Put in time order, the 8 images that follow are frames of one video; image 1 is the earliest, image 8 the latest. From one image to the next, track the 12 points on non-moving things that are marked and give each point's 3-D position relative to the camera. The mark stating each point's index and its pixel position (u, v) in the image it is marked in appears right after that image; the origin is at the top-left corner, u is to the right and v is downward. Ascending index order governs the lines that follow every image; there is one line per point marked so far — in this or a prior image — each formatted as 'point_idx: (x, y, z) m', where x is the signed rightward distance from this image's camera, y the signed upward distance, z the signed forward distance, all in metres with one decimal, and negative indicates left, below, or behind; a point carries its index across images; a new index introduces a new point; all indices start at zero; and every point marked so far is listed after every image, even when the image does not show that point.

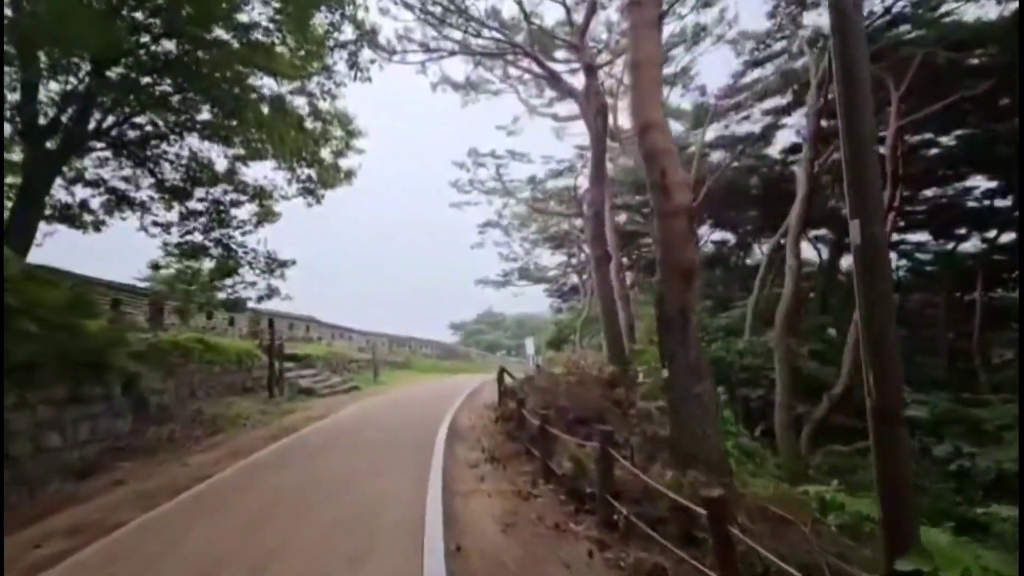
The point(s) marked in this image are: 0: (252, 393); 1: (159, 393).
0: (-7.4, -3.0, +14.6) m
1: (-7.5, -2.2, +10.8) m
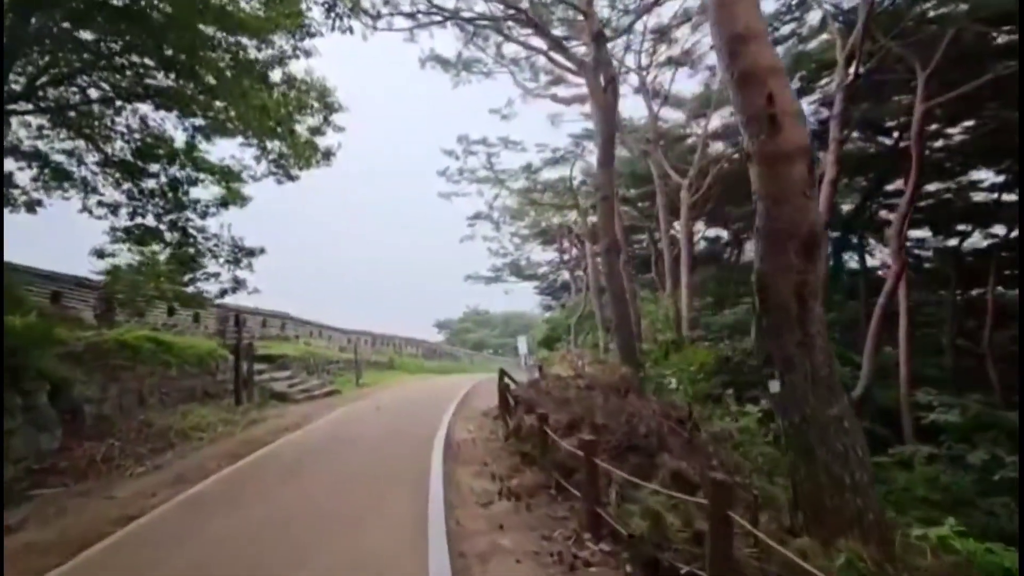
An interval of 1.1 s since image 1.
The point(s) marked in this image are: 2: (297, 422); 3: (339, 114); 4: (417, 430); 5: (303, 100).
0: (-7.4, -2.8, +12.8) m
1: (-7.4, -2.0, +9.1) m
2: (-5.0, -3.1, +11.9) m
3: (-4.8, +4.8, +14.0) m
4: (-2.0, -3.1, +11.3) m
5: (-5.6, +5.0, +13.6) m
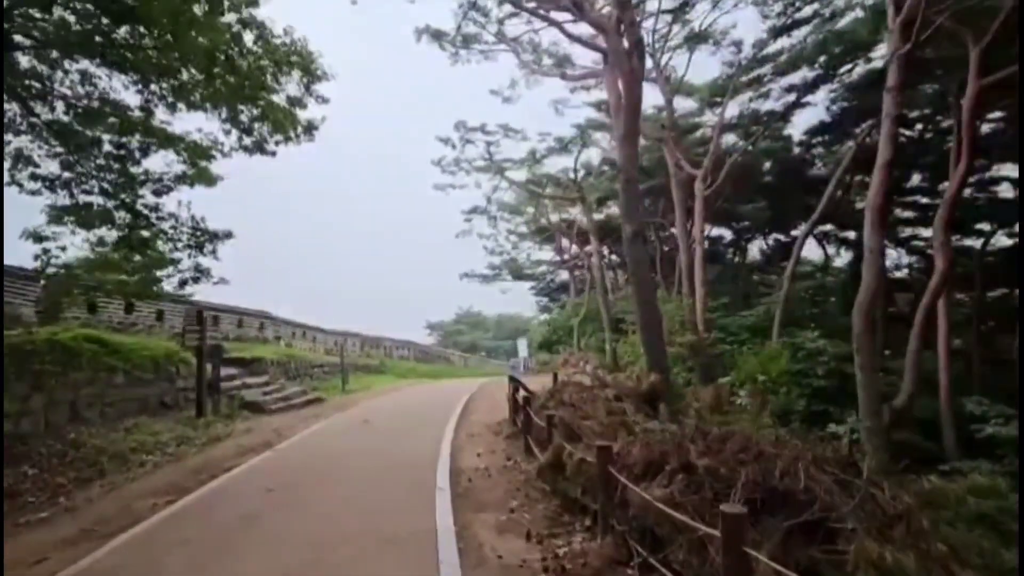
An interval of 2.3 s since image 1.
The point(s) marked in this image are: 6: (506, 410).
0: (-7.2, -2.6, +11.0) m
1: (-7.1, -1.8, +7.2) m
2: (-4.7, -2.9, +10.1) m
3: (-4.5, +4.9, +12.2) m
4: (-1.8, -2.9, +9.5) m
5: (-5.3, +5.1, +11.8) m
6: (0.0, -2.9, +12.3) m
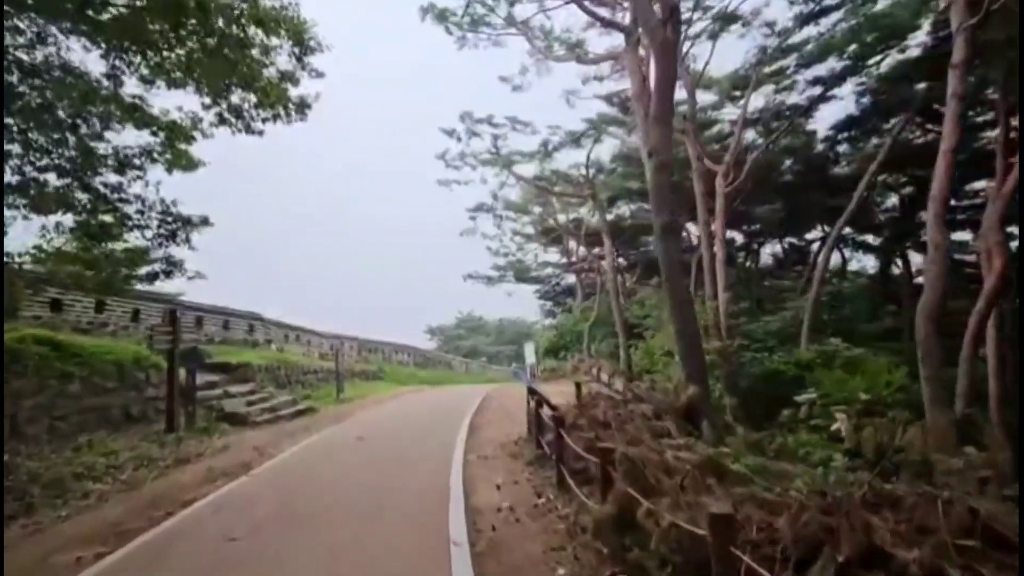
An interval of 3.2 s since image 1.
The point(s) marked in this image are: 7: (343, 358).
0: (-6.9, -2.5, +9.6) m
1: (-6.8, -1.7, +5.9) m
2: (-4.4, -2.8, +8.7) m
3: (-4.2, +5.0, +10.9) m
4: (-1.5, -2.8, +8.1) m
5: (-5.0, +5.2, +10.5) m
6: (+0.3, -2.9, +11.0) m
7: (-6.3, -2.6, +19.0) m
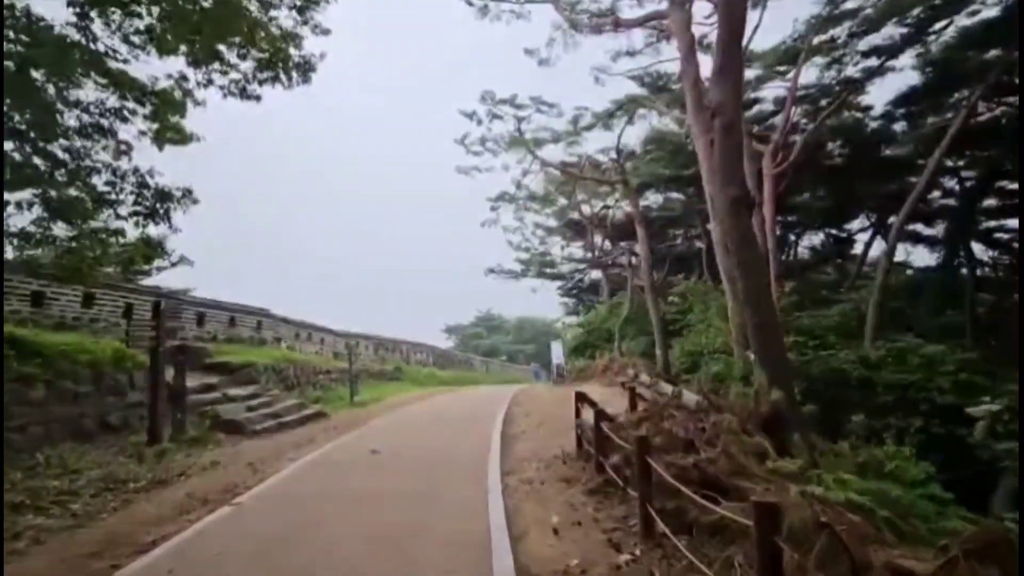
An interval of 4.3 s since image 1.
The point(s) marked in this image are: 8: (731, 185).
0: (-6.2, -2.3, +8.3) m
1: (-6.3, -1.5, +4.5) m
2: (-3.8, -2.6, +7.3) m
3: (-3.5, +5.2, +9.5) m
4: (-0.9, -2.6, +6.6) m
5: (-4.3, +5.4, +9.1) m
6: (+1.0, -2.7, +9.4) m
7: (-5.4, -2.4, +17.7) m
8: (+3.6, +1.7, +8.5) m
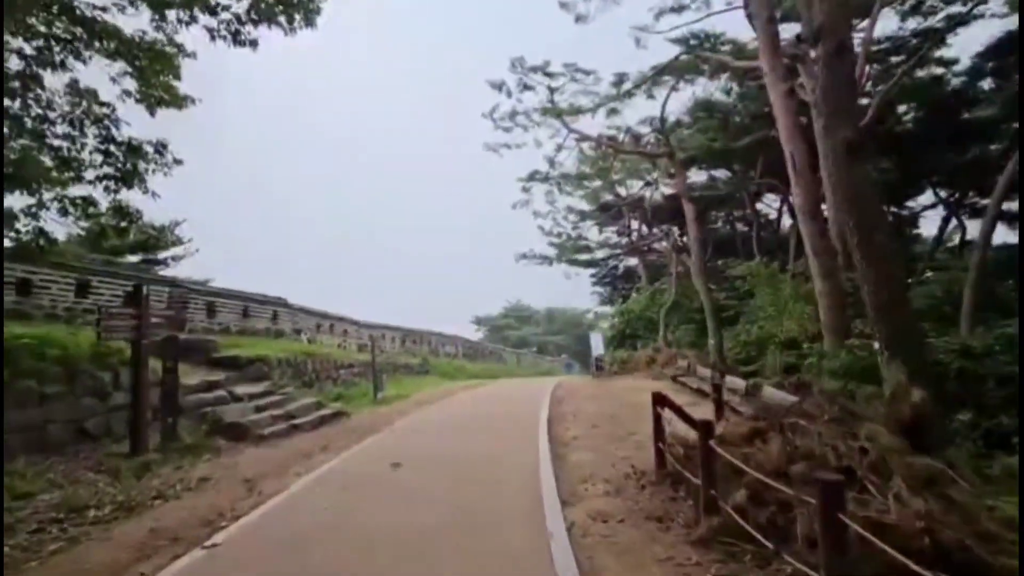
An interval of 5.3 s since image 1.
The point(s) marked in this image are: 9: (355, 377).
0: (-5.5, -2.1, +7.0) m
1: (-5.8, -1.3, +3.3) m
2: (-3.2, -2.3, +5.9) m
3: (-2.9, +5.5, +7.9) m
4: (-0.3, -2.3, +5.1) m
5: (-3.7, +5.7, +7.6) m
6: (+1.7, -2.3, +7.8) m
7: (-4.2, -2.0, +16.4) m
8: (+4.3, +2.1, +6.6) m
9: (-4.4, -2.5, +14.2) m
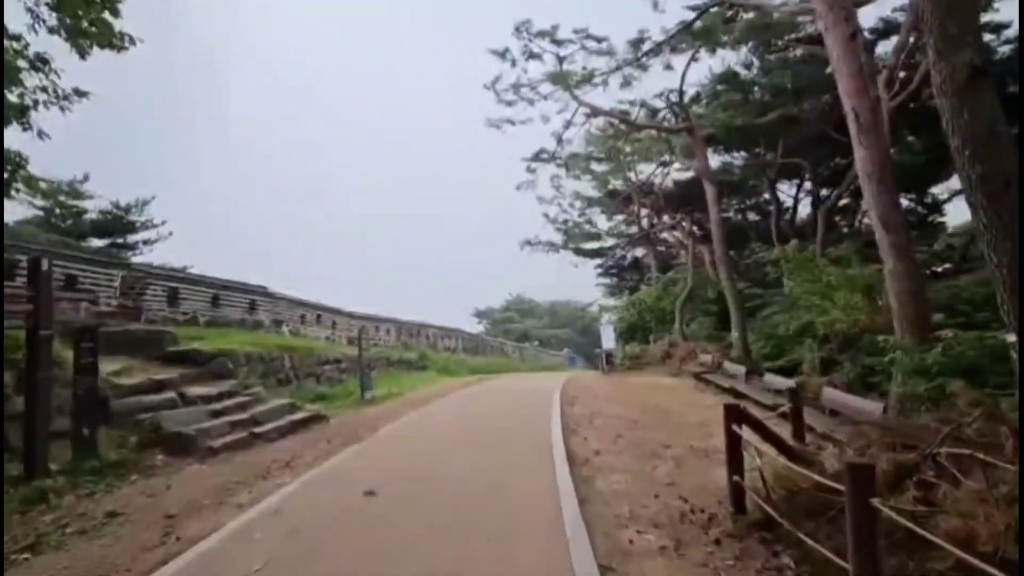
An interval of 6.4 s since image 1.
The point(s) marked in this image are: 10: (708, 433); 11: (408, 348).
0: (-5.4, -1.8, +5.5) m
1: (-5.7, -1.1, +1.7) m
2: (-3.1, -2.1, +4.4) m
3: (-2.8, +5.8, +6.3) m
4: (-0.2, -2.1, +3.6) m
5: (-3.6, +6.0, +6.0) m
6: (+1.8, -2.0, +6.2) m
7: (-4.1, -1.6, +14.8) m
8: (+4.4, +2.3, +5.0) m
9: (-4.3, -2.1, +12.7) m
10: (+2.9, -2.2, +7.7) m
11: (-3.8, -2.2, +18.4) m
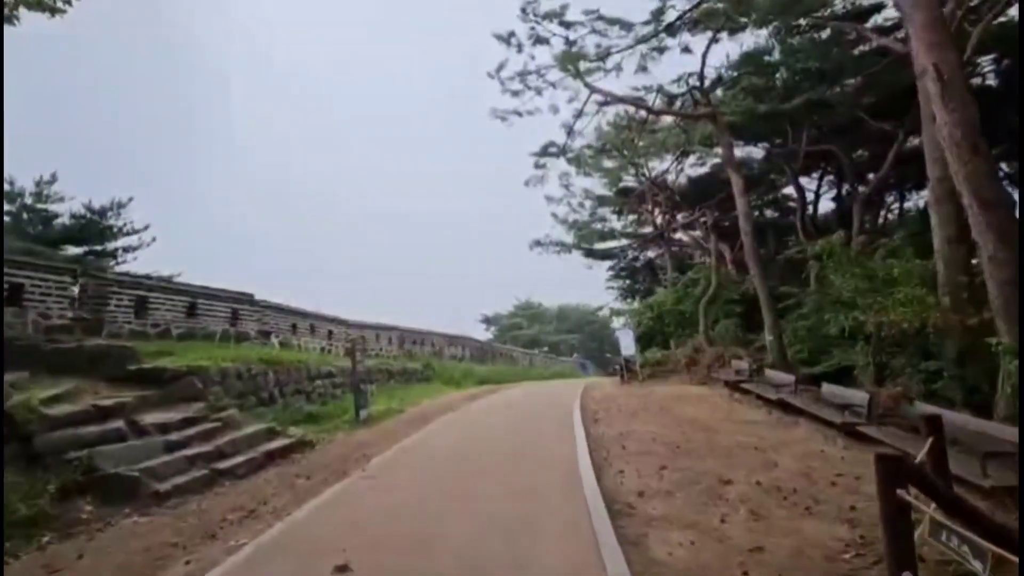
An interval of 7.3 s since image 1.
0: (-5.3, -1.9, +4.2) m
1: (-5.6, -1.1, +0.5) m
2: (-2.9, -2.1, +3.0) m
3: (-2.7, +5.7, +5.1) m
4: (0.0, -2.0, +2.2) m
5: (-3.5, +5.9, +4.7) m
6: (+2.0, -2.0, +4.8) m
7: (-3.7, -1.8, +13.5) m
8: (+4.5, +2.5, +3.6) m
9: (-4.0, -2.2, +11.4) m
10: (+3.2, -2.1, +6.3) m
11: (-3.4, -2.3, +17.1) m
